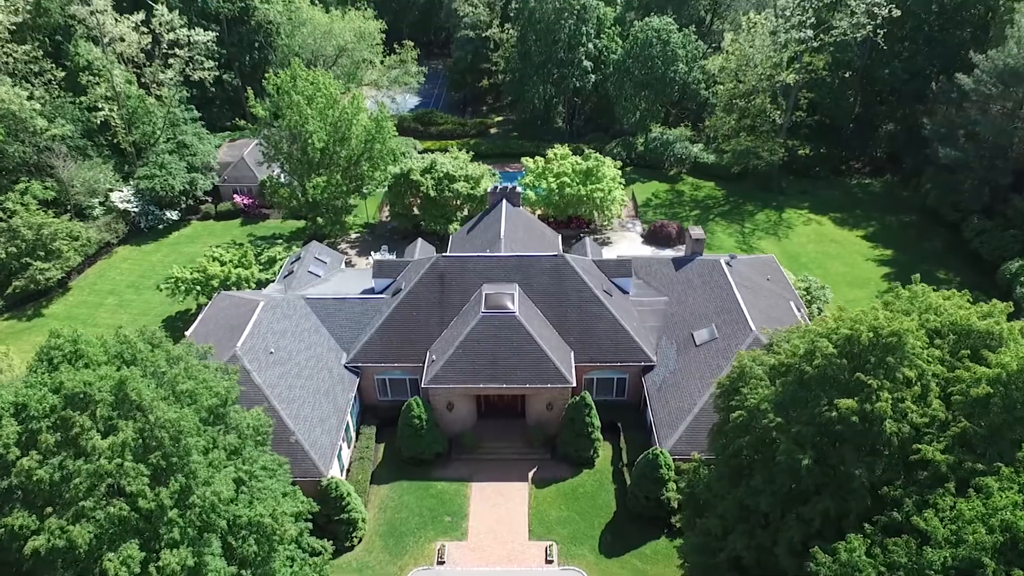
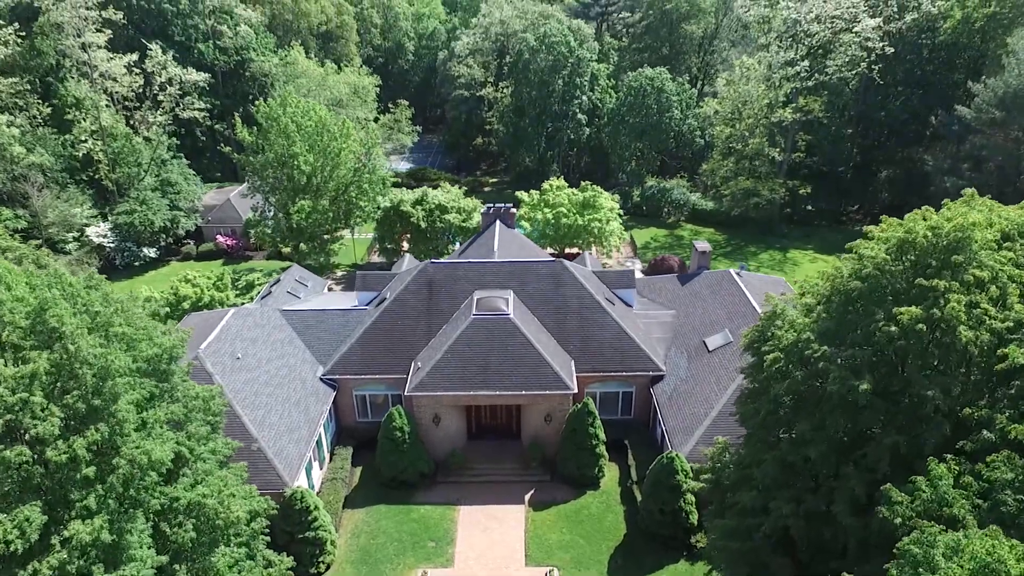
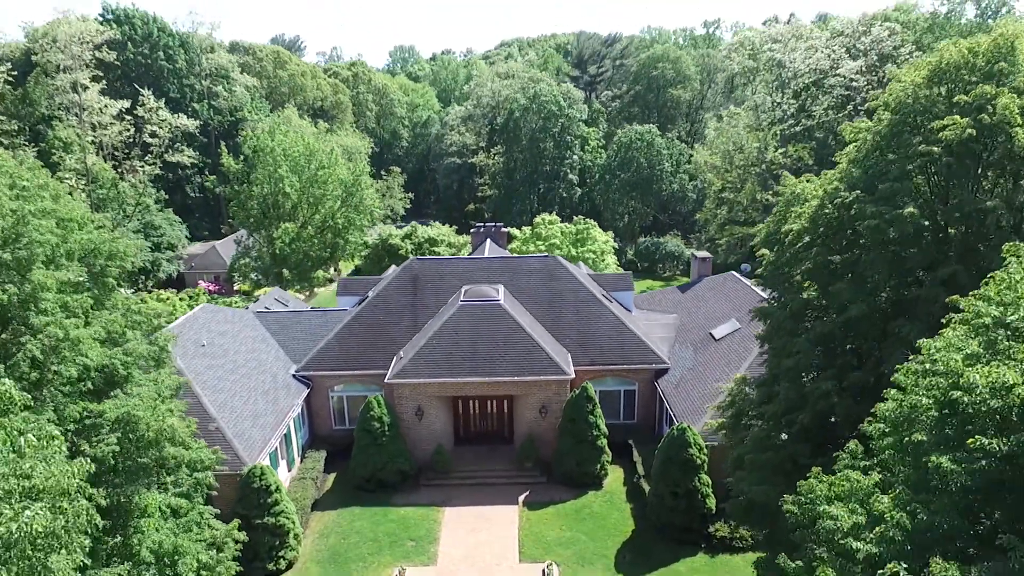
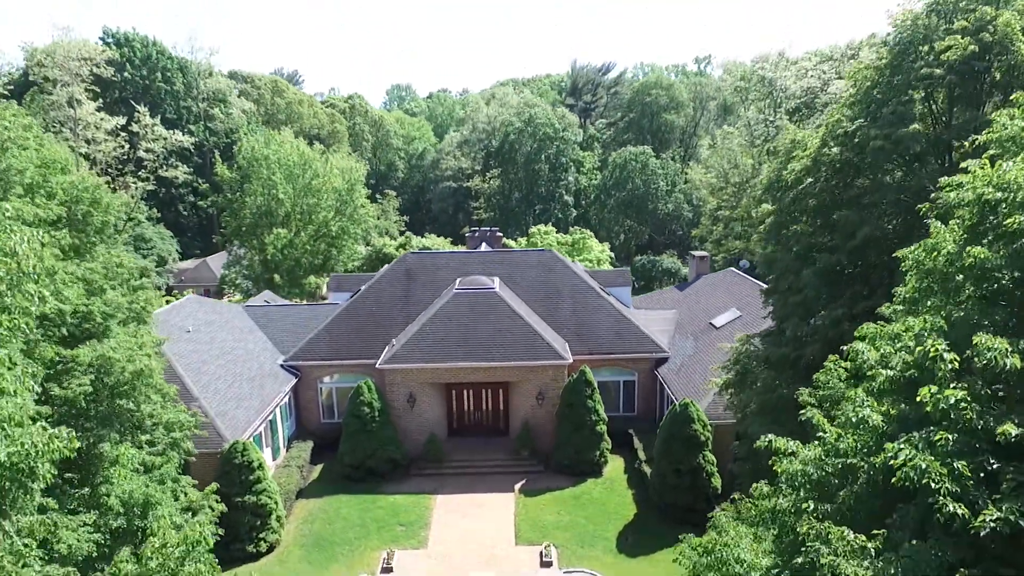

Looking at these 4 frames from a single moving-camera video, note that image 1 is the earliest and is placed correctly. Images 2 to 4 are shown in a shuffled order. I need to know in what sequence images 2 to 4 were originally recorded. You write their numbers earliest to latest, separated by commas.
2, 3, 4
